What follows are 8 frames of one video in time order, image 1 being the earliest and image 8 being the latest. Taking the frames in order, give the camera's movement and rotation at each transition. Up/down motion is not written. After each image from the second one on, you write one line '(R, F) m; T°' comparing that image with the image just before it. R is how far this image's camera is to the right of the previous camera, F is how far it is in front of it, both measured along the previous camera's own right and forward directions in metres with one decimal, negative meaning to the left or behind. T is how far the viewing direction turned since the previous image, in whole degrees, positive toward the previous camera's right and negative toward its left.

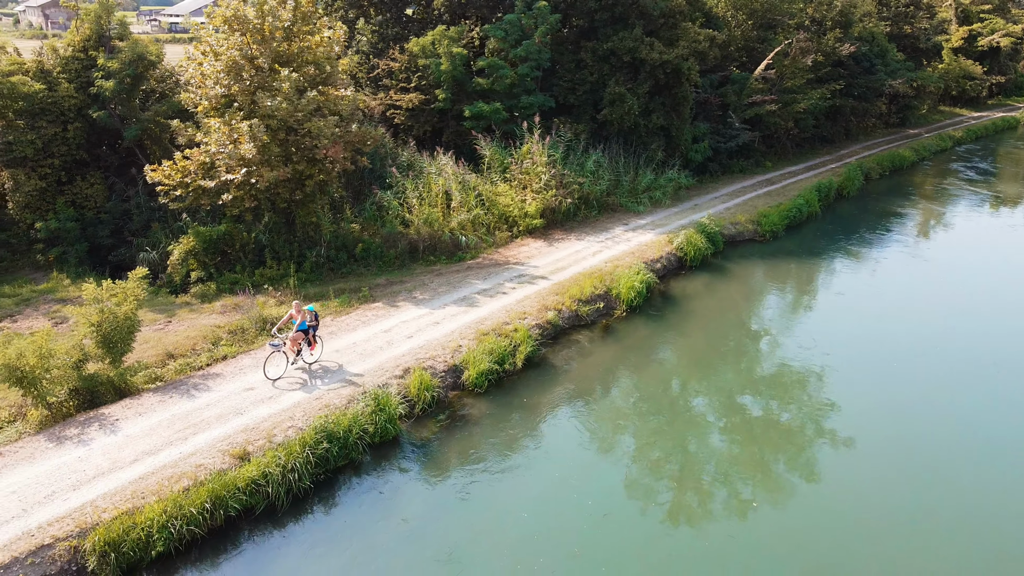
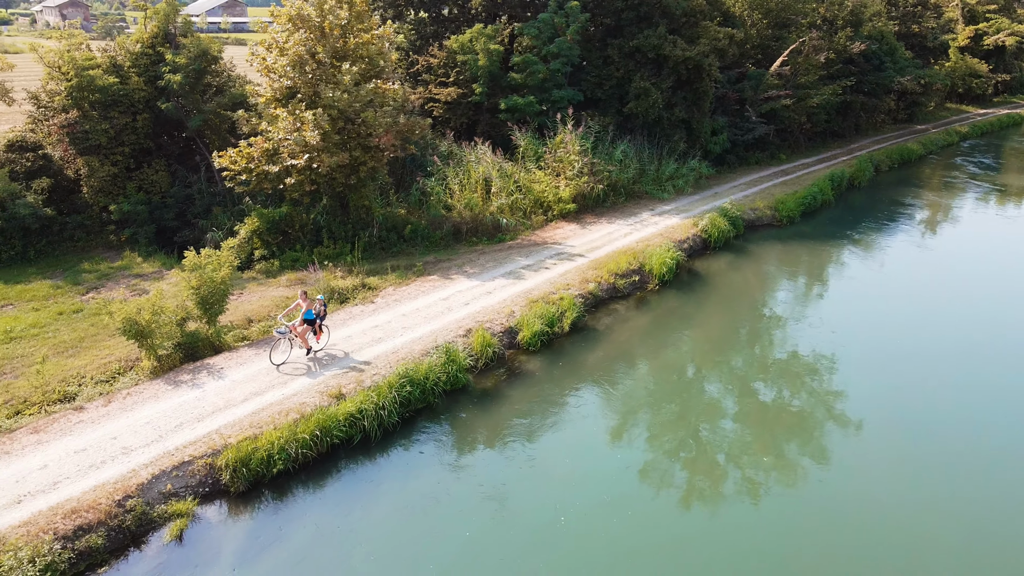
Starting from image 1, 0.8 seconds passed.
(-0.7, -1.4) m; 0°
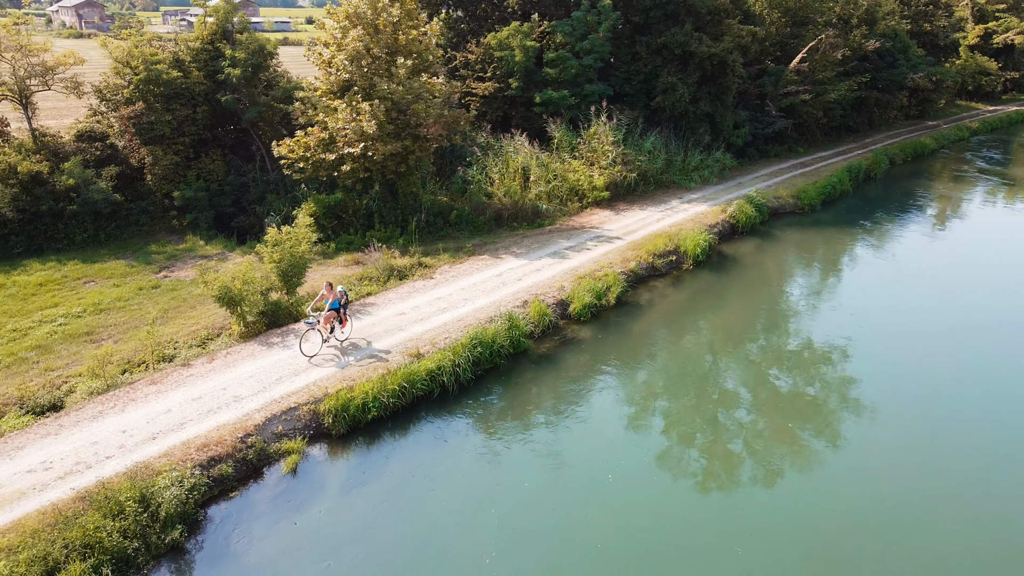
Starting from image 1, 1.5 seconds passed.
(-0.8, -1.1) m; 0°
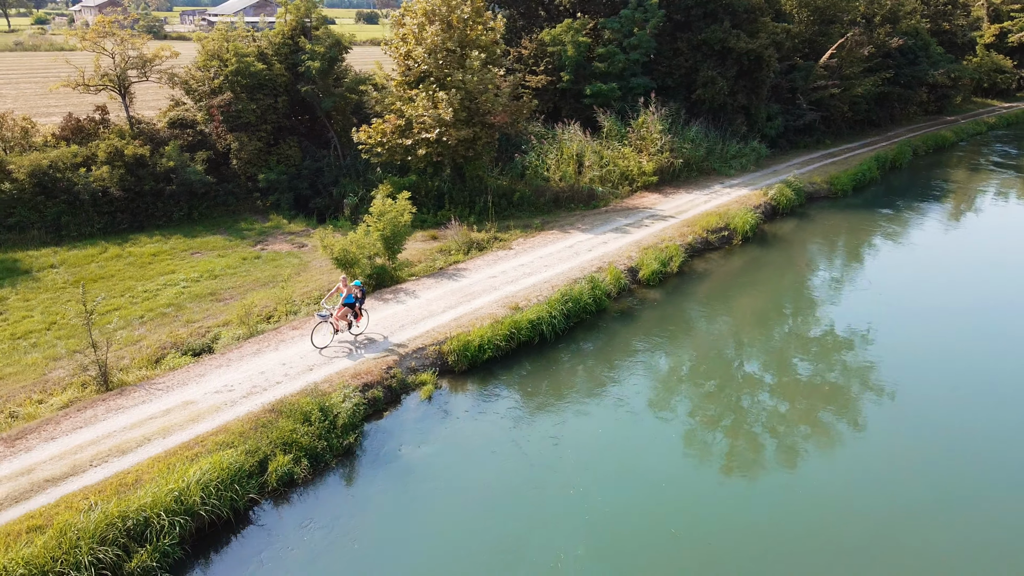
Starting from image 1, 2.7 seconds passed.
(-1.3, -1.7) m; 0°
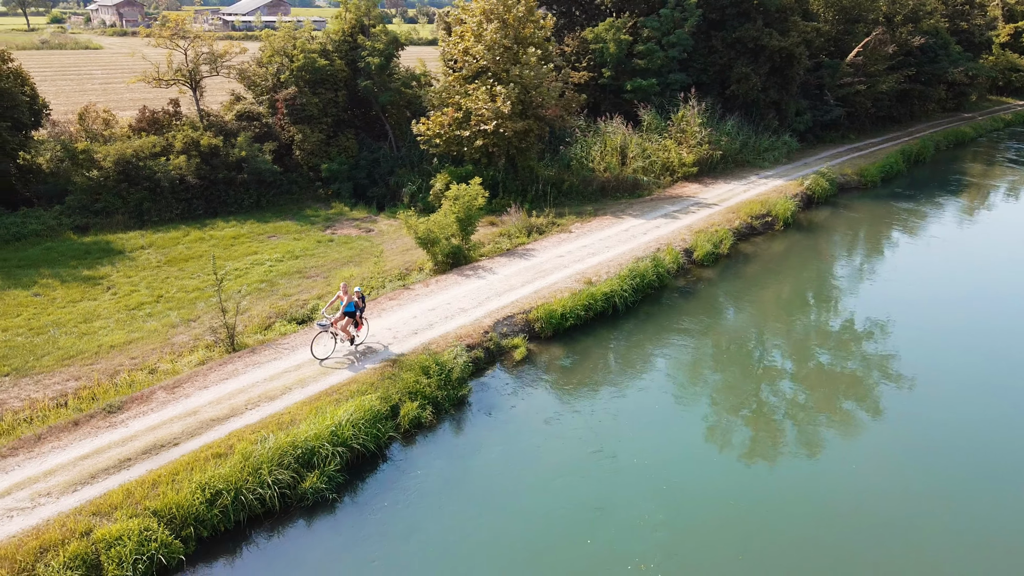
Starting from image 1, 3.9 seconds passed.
(-1.2, -1.2) m; 0°
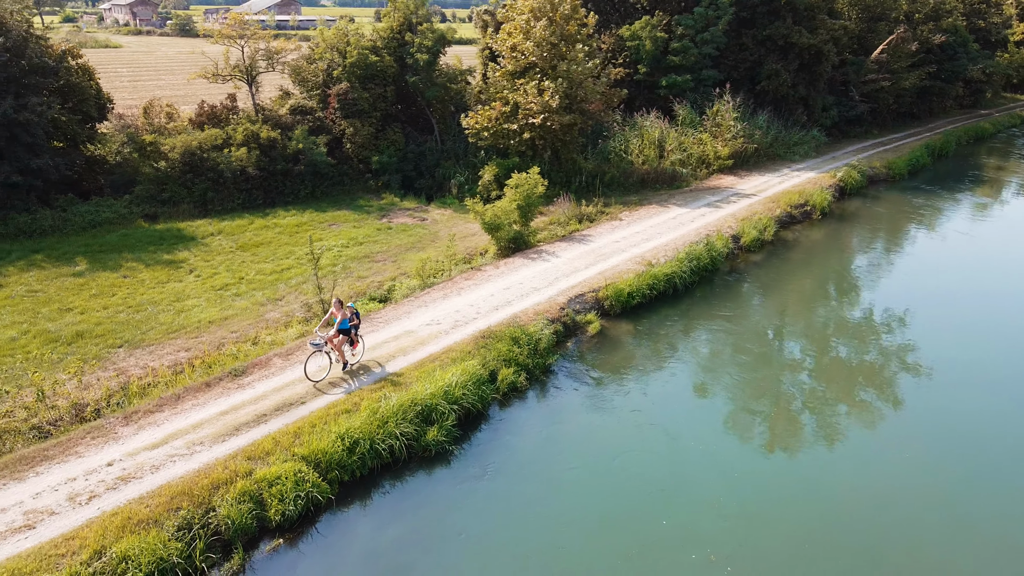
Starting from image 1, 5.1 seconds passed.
(-1.1, -0.9) m; 0°
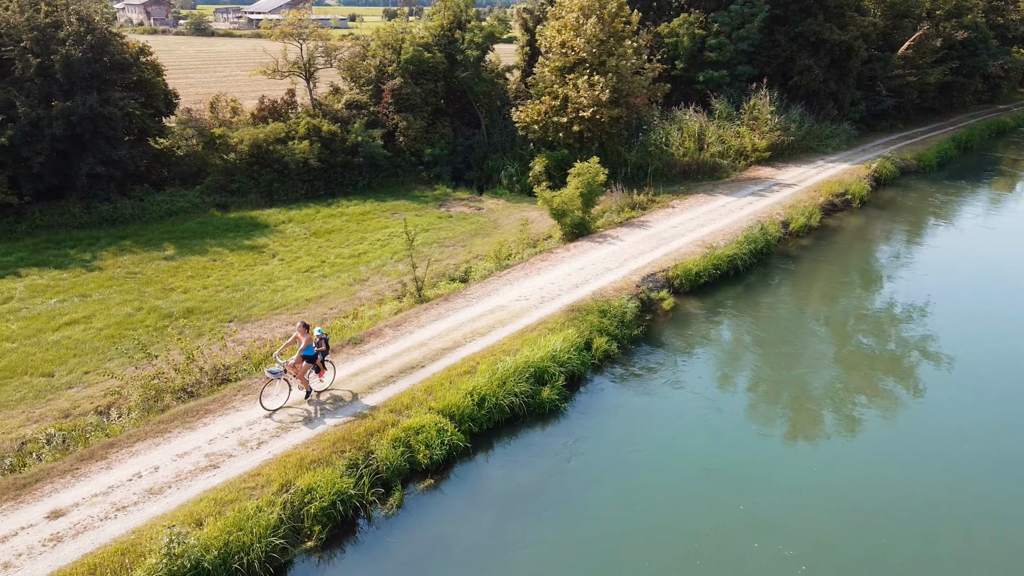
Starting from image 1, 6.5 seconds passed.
(-1.3, -1.0) m; 0°
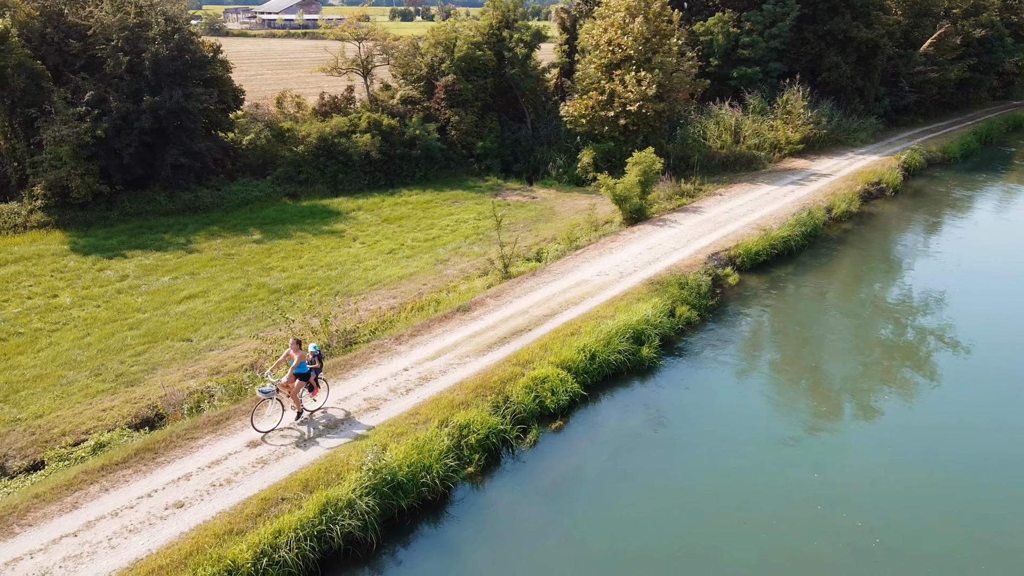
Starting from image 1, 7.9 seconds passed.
(-1.4, -1.3) m; 0°
